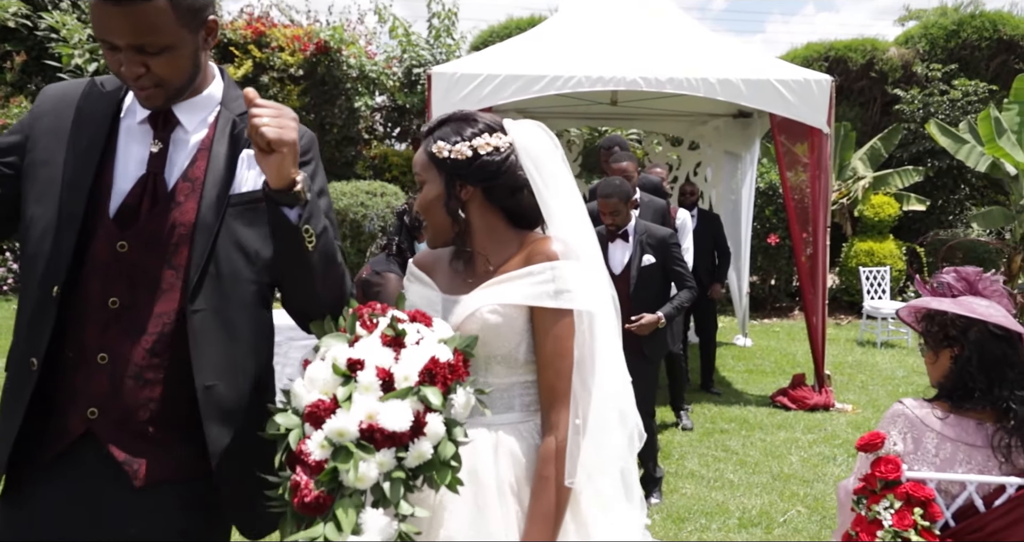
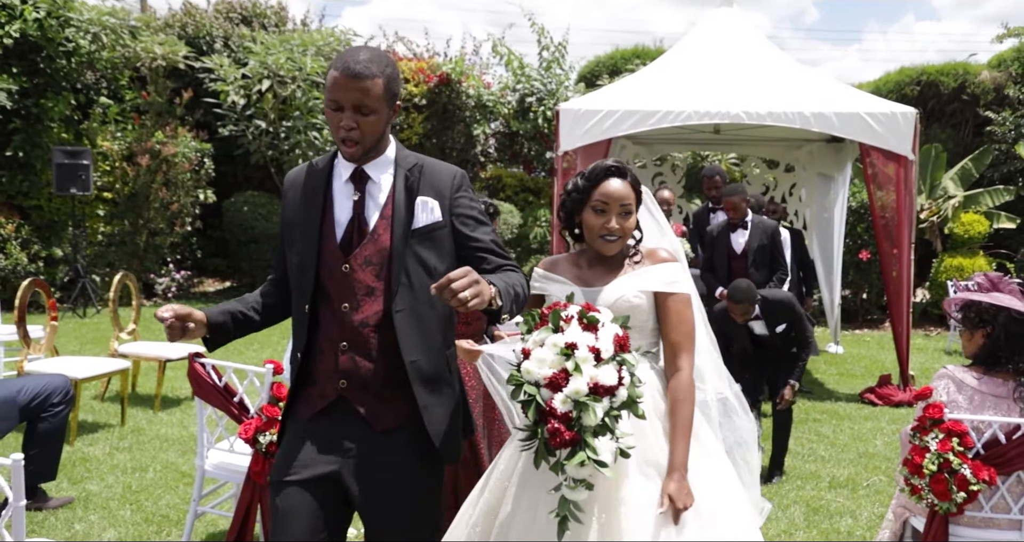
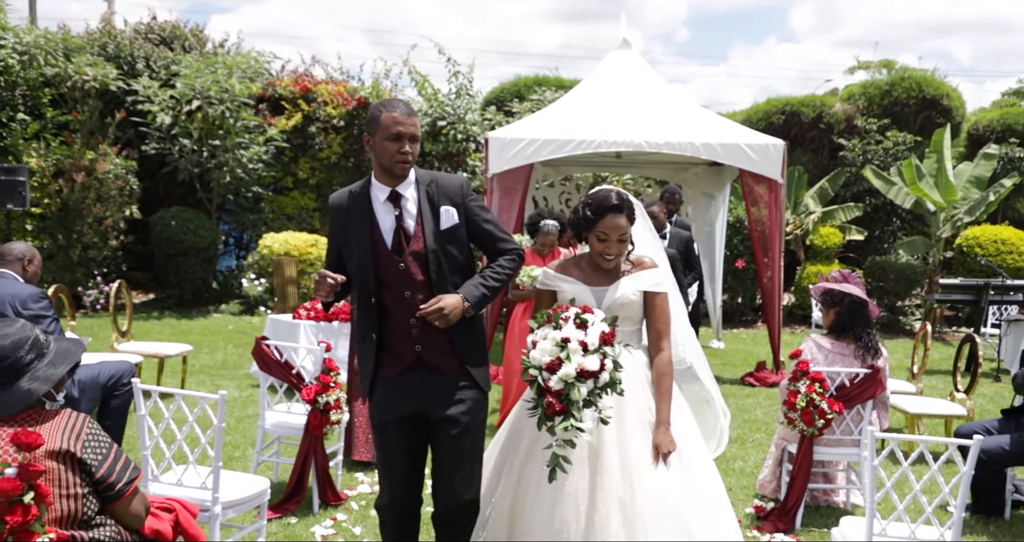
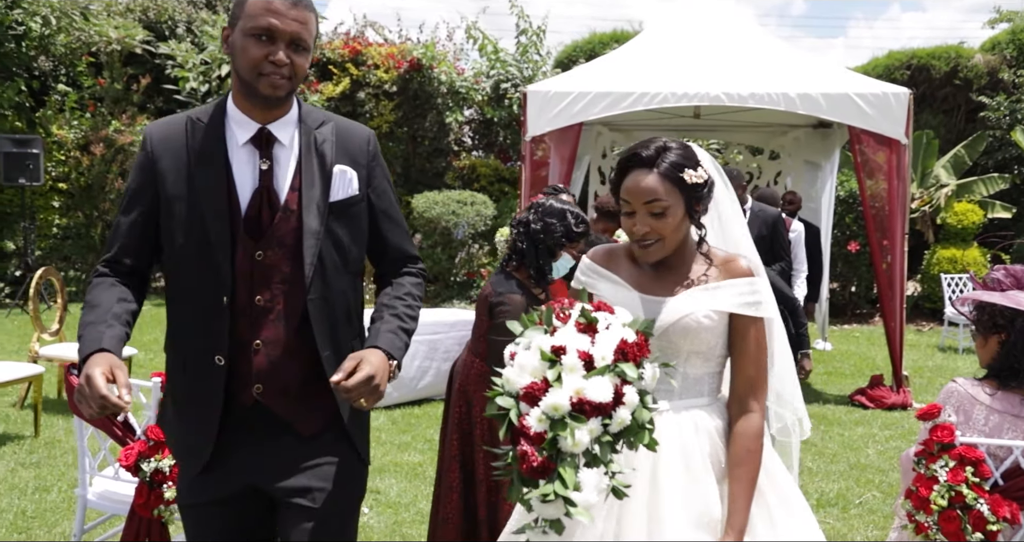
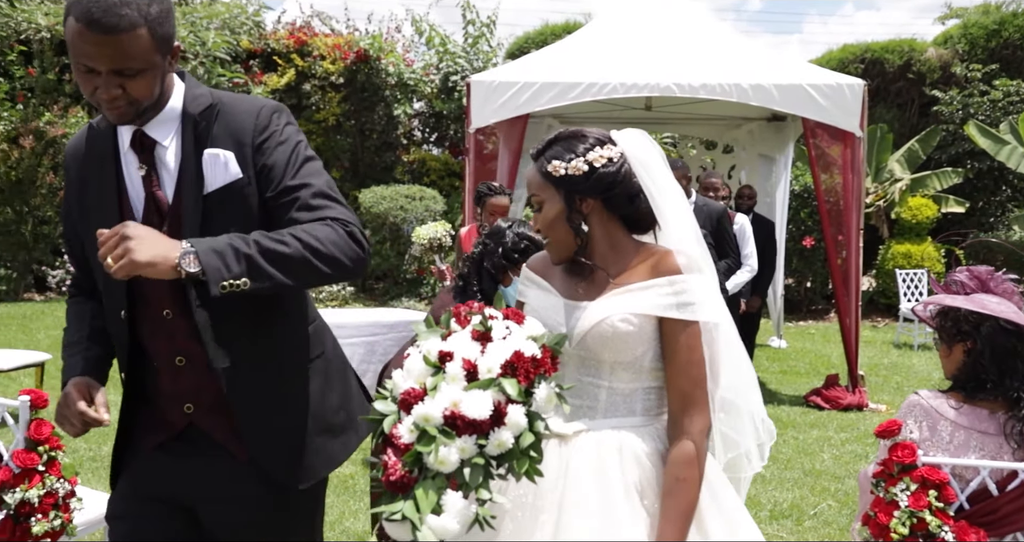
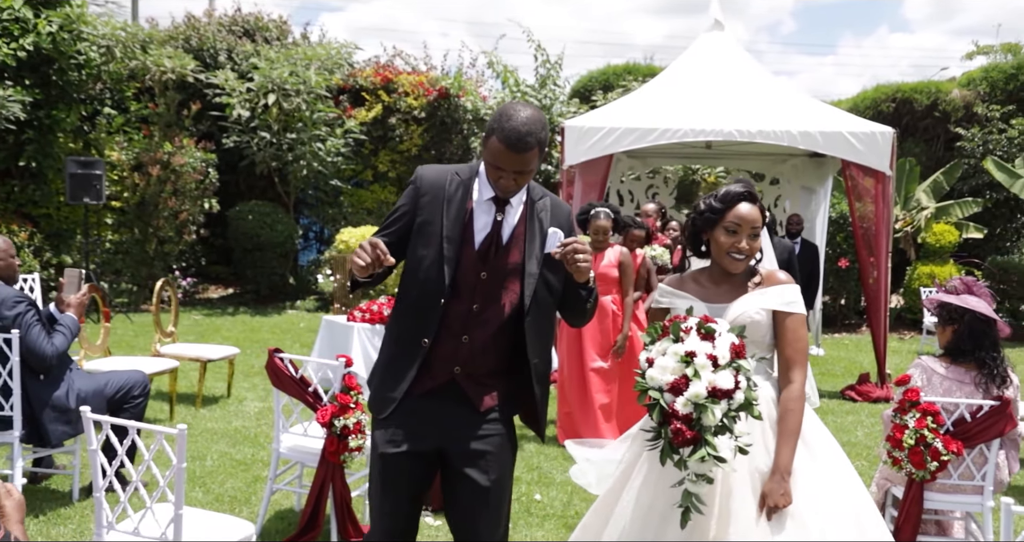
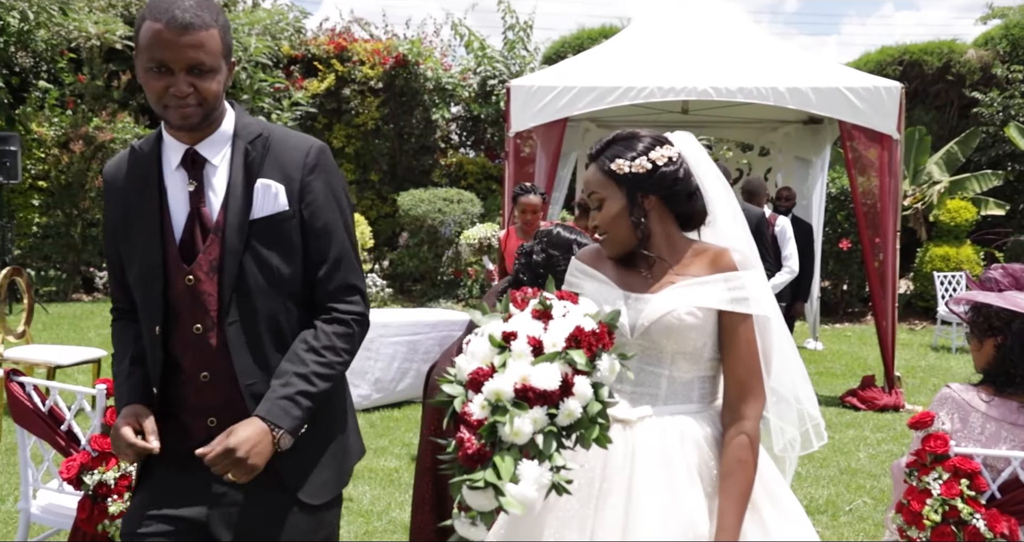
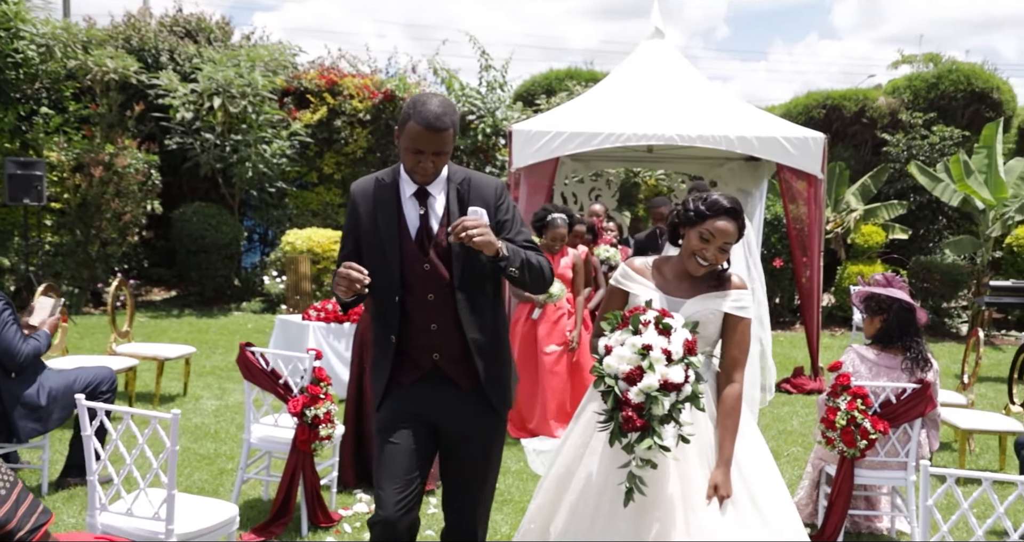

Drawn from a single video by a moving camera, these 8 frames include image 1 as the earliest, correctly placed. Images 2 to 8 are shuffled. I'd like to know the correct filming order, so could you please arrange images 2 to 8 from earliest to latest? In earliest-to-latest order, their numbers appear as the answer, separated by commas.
5, 7, 4, 2, 6, 8, 3
